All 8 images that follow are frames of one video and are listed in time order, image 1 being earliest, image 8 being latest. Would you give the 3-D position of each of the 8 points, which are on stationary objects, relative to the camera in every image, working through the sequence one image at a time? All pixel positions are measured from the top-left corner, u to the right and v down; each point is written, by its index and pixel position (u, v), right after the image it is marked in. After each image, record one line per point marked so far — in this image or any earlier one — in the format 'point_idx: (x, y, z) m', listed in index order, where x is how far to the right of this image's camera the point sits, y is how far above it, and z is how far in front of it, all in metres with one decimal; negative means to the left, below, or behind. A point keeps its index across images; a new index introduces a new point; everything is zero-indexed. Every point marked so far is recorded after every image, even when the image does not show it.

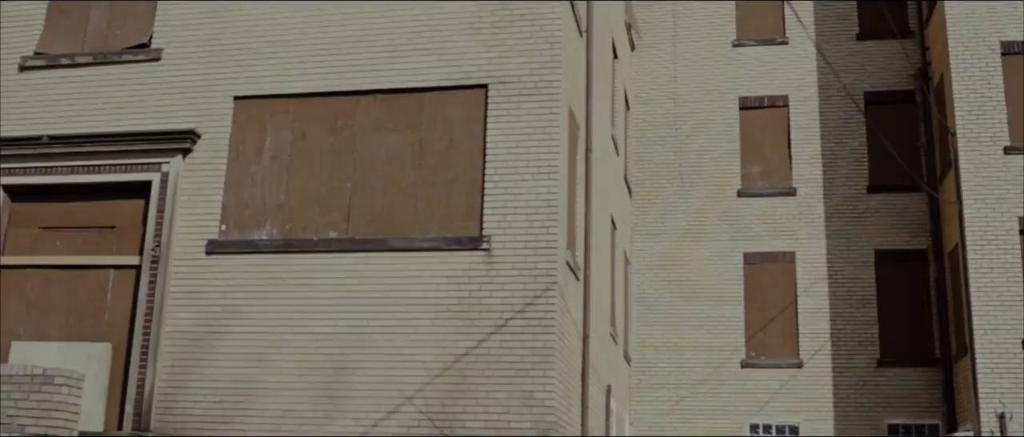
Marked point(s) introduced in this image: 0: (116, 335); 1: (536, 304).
0: (-4.4, -1.3, +12.0) m
1: (+0.2, -0.9, +11.0) m
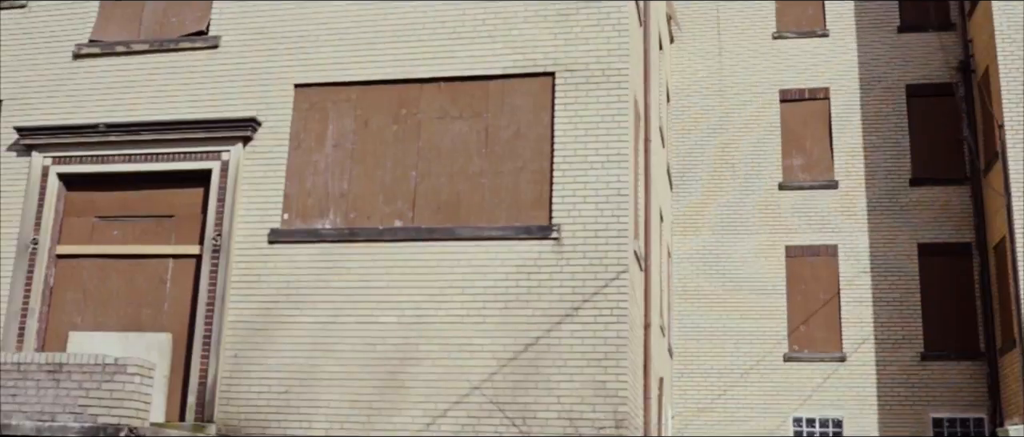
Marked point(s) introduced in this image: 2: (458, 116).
0: (-3.7, -1.2, +11.9) m
1: (+0.9, -0.7, +10.9) m
2: (-0.6, +1.1, +11.7) m
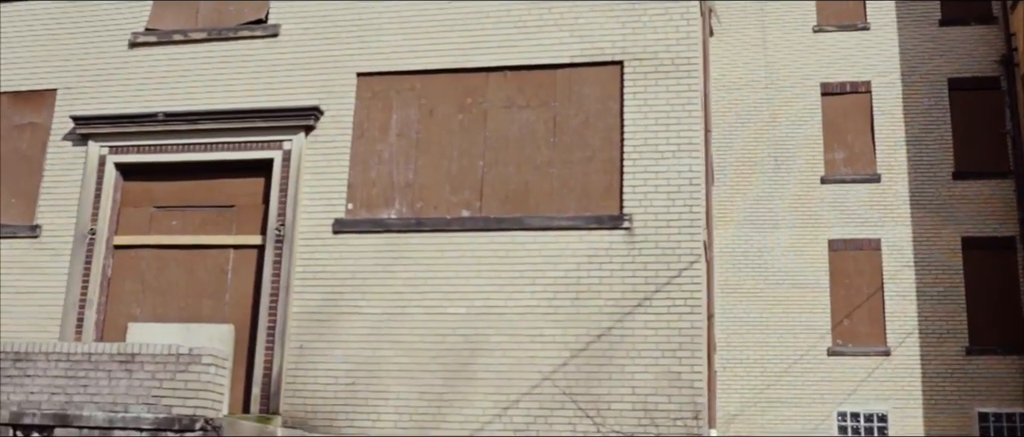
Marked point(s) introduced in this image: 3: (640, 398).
0: (-3.0, -1.1, +11.7) m
1: (+1.7, -0.6, +10.8) m
2: (+0.1, +1.2, +11.6) m
3: (+1.2, -1.7, +10.6) m
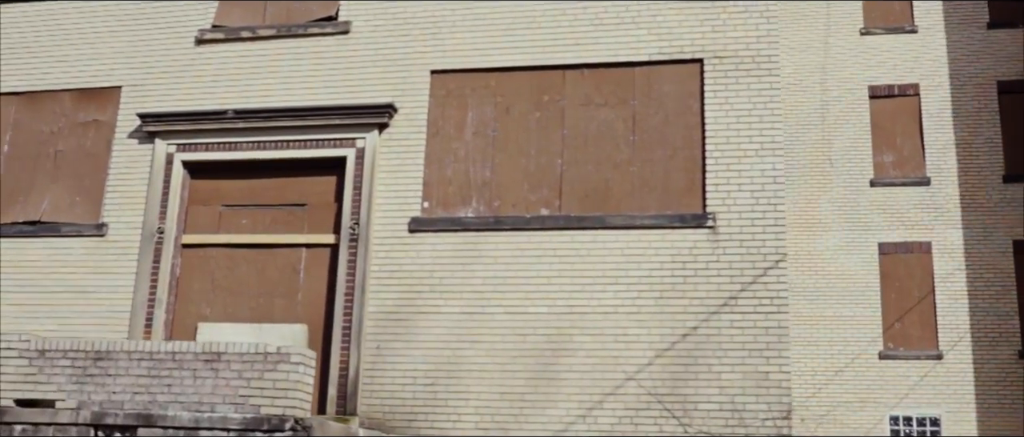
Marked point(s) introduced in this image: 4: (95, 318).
0: (-2.1, -1.0, +11.6) m
1: (+2.5, -0.6, +10.7) m
2: (+1.0, +1.2, +11.5) m
3: (+2.1, -1.7, +10.5) m
4: (-4.5, -1.1, +11.9) m
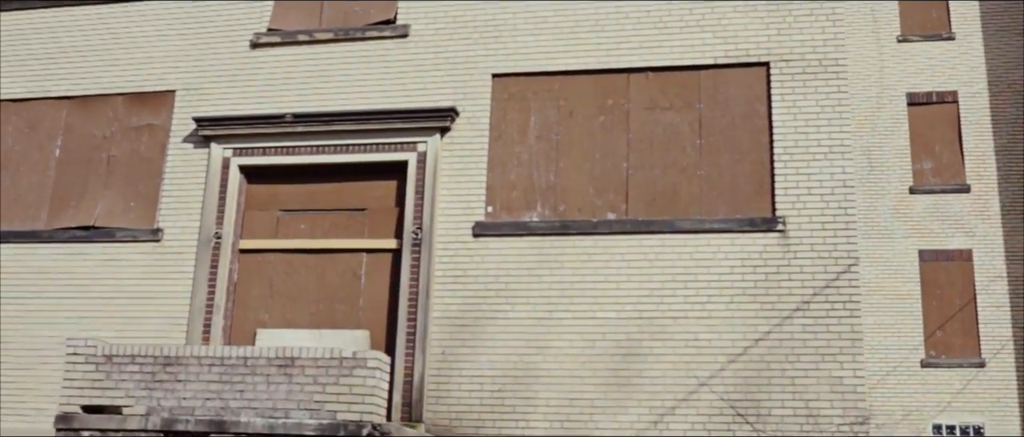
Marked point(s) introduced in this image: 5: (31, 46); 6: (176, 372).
0: (-1.5, -1.1, +11.4) m
1: (+3.2, -0.7, +10.6) m
2: (+1.6, +1.2, +11.4) m
3: (+2.8, -1.8, +10.4) m
4: (-3.9, -1.1, +11.8) m
5: (-5.8, +2.1, +13.3) m
6: (-3.0, -1.4, +9.9) m
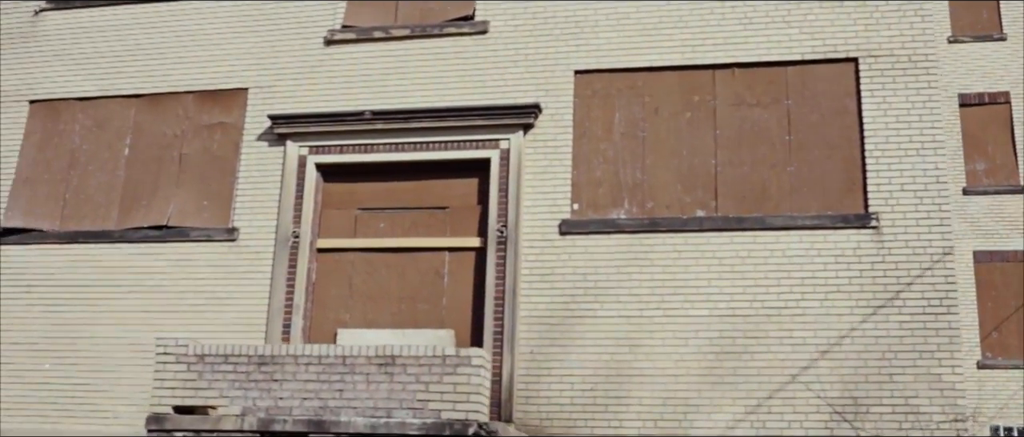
0: (-0.6, -1.1, +11.3) m
1: (+4.1, -0.6, +10.5) m
2: (+2.5, +1.2, +11.3) m
3: (+3.7, -1.7, +10.2) m
4: (-3.0, -1.1, +11.6) m
5: (-5.0, +2.1, +13.1) m
6: (-2.1, -1.4, +9.7) m
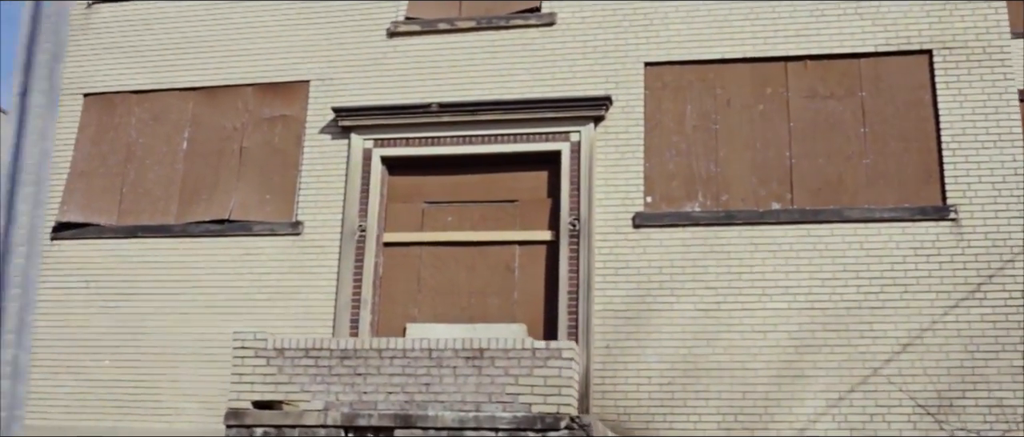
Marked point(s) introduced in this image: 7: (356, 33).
0: (+0.2, -1.0, +11.1) m
1: (+4.8, -0.5, +10.4) m
2: (+3.3, +1.3, +11.2) m
3: (+4.4, -1.6, +10.2) m
4: (-2.2, -1.1, +11.4) m
5: (-4.2, +2.2, +12.9) m
6: (-1.4, -1.3, +9.6) m
7: (-1.8, +2.1, +12.3) m
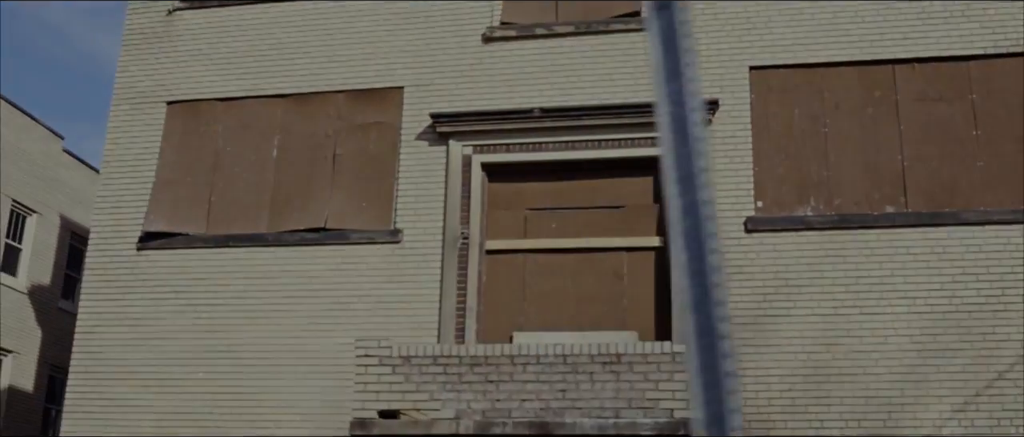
0: (+1.3, -1.0, +11.0) m
1: (+5.9, -0.6, +10.3) m
2: (+4.4, +1.2, +11.1) m
3: (+5.5, -1.6, +10.0) m
4: (-1.1, -1.1, +11.1) m
5: (-3.2, +2.0, +12.7) m
6: (-0.2, -1.3, +9.3) m
7: (-0.7, +2.0, +12.1) m
